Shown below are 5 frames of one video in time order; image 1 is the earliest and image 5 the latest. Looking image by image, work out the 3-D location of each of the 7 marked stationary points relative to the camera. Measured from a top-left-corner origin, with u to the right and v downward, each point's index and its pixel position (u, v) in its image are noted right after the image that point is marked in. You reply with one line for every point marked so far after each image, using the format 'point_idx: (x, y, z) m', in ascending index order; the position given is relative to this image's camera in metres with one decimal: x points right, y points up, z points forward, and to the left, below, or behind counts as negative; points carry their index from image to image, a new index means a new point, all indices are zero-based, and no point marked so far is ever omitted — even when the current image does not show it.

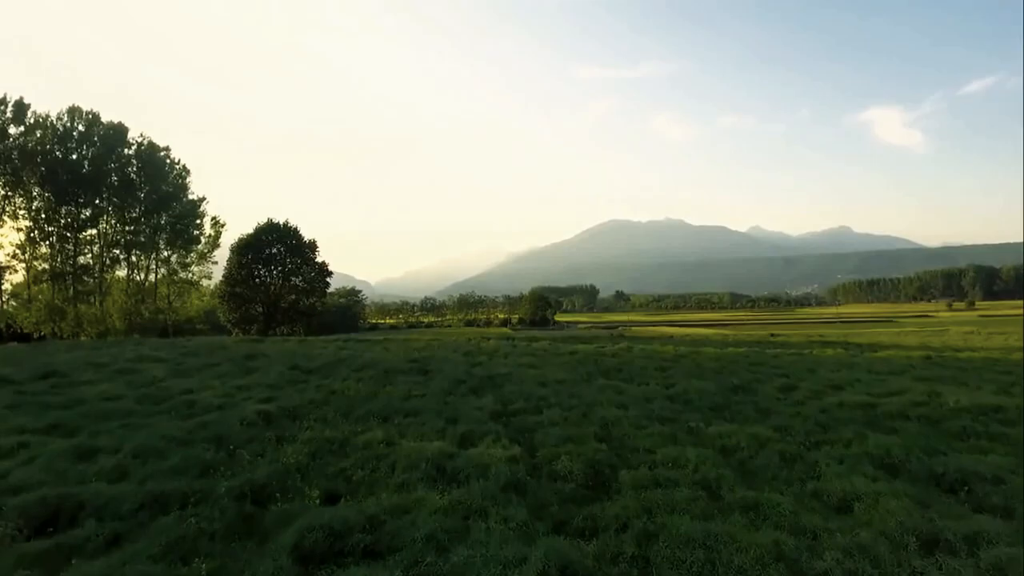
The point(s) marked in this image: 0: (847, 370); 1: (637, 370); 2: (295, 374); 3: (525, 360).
0: (+10.1, -2.5, +17.1) m
1: (+3.9, -2.6, +17.6) m
2: (-6.4, -2.6, +16.8) m
3: (+0.5, -2.5, +19.8) m
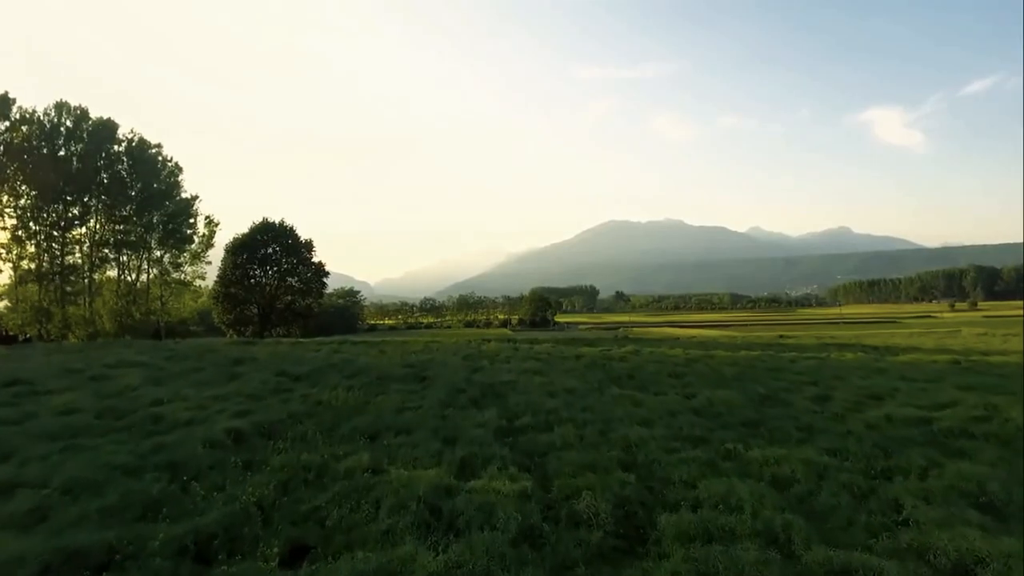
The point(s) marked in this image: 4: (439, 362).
0: (+10.2, -2.5, +15.8) m
1: (+4.0, -2.6, +16.3) m
2: (-6.3, -2.6, +15.5) m
3: (+0.6, -2.5, +18.5) m
4: (-2.5, -2.6, +19.9) m
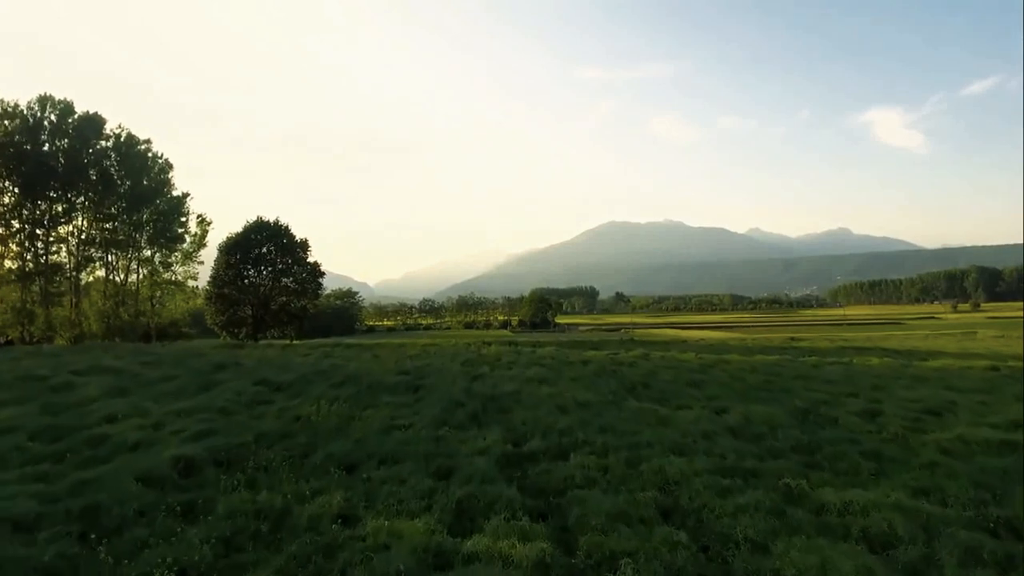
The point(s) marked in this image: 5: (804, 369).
0: (+10.3, -2.5, +14.3) m
1: (+4.1, -2.6, +14.8) m
2: (-6.2, -2.6, +14.0) m
3: (+0.7, -2.5, +17.0) m
4: (-2.4, -2.6, +18.4) m
5: (+9.8, -2.7, +19.0) m
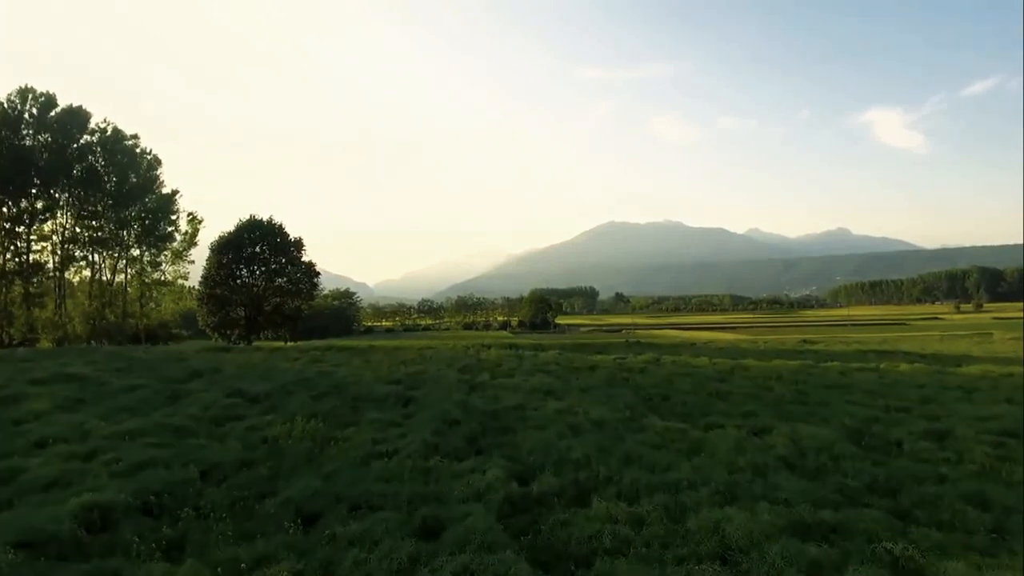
0: (+10.4, -2.5, +12.7) m
1: (+4.1, -2.6, +13.2) m
2: (-6.1, -2.6, +12.4) m
3: (+0.7, -2.5, +15.4) m
4: (-2.3, -2.6, +16.8) m
5: (+9.8, -2.7, +17.4) m
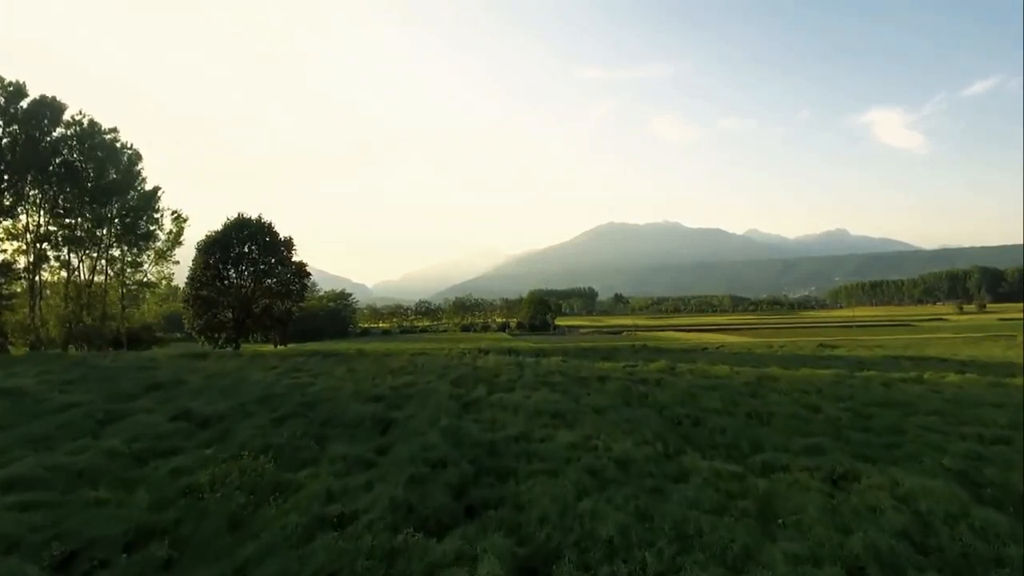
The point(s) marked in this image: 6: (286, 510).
0: (+10.4, -2.5, +10.4) m
1: (+4.1, -2.6, +10.9) m
2: (-6.1, -2.6, +10.1) m
3: (+0.7, -2.5, +13.1) m
4: (-2.3, -2.6, +14.5) m
5: (+9.8, -2.7, +15.2) m
6: (-2.7, -2.5, +7.1) m
